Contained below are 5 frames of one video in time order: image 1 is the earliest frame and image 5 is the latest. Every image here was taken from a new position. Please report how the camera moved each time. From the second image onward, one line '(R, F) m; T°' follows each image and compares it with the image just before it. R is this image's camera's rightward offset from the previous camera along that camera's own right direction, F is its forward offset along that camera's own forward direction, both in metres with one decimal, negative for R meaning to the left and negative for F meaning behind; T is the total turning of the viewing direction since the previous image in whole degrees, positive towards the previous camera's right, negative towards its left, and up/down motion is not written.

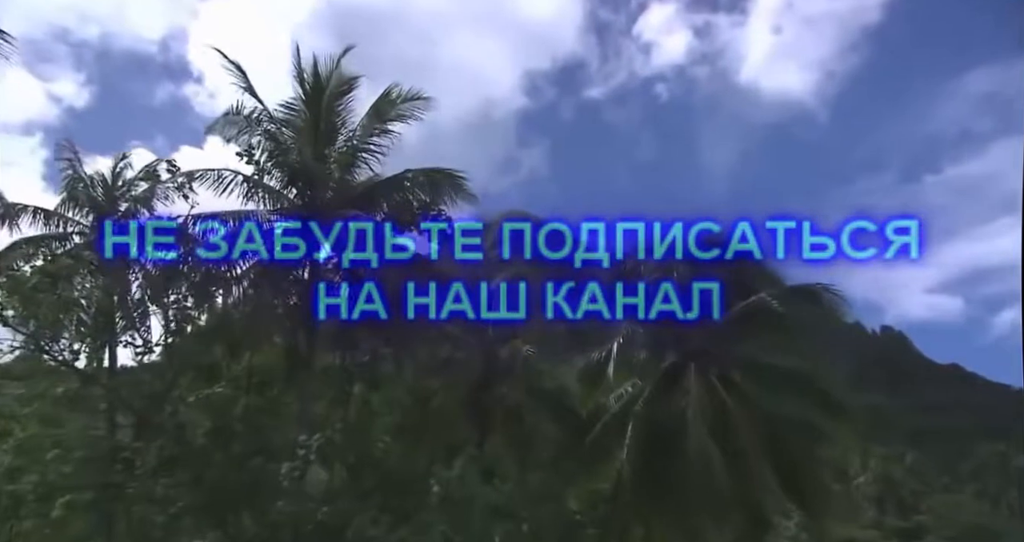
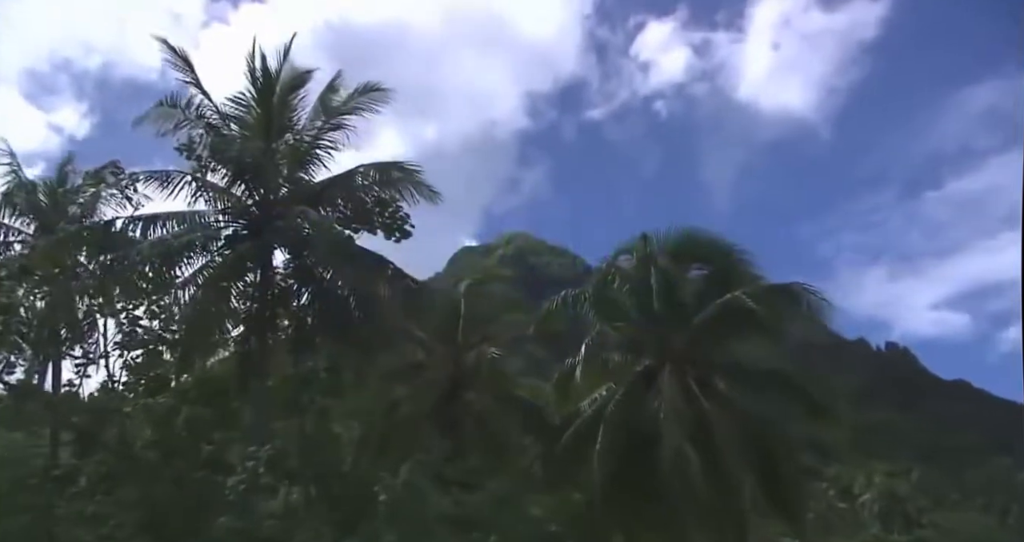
(+0.6, +0.6) m; 0°
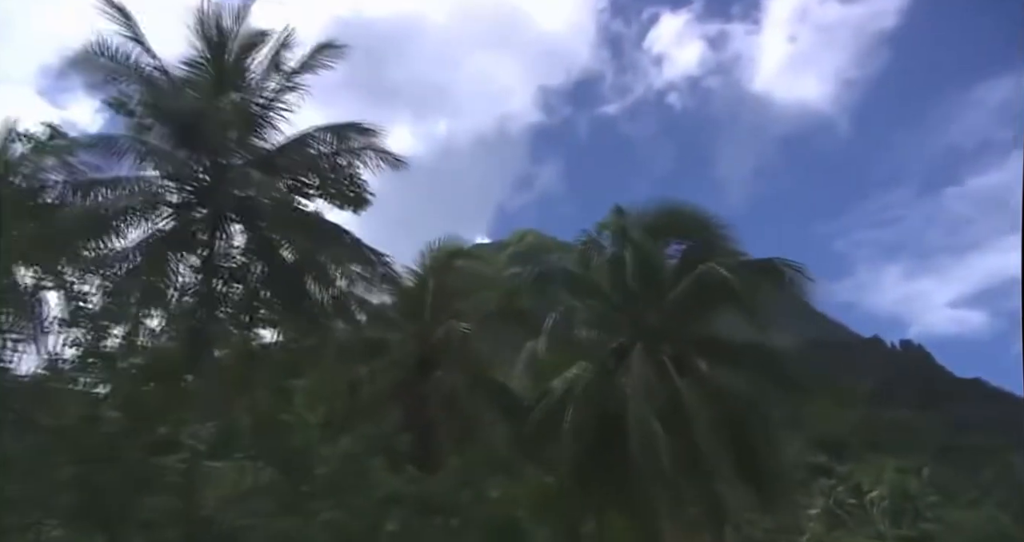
(+0.6, +0.7) m; -1°
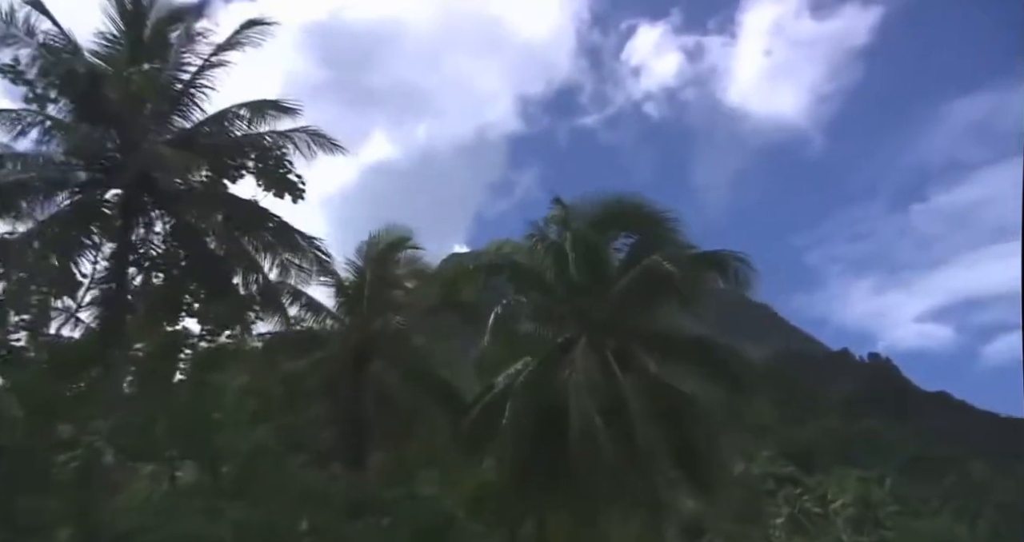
(+0.5, +0.3) m; +1°
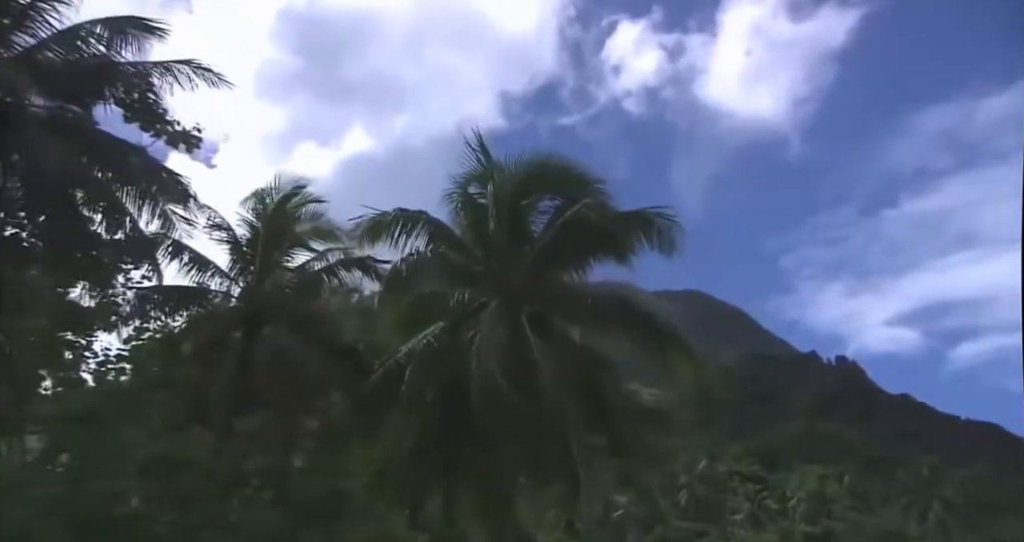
(+0.9, +0.8) m; +1°
